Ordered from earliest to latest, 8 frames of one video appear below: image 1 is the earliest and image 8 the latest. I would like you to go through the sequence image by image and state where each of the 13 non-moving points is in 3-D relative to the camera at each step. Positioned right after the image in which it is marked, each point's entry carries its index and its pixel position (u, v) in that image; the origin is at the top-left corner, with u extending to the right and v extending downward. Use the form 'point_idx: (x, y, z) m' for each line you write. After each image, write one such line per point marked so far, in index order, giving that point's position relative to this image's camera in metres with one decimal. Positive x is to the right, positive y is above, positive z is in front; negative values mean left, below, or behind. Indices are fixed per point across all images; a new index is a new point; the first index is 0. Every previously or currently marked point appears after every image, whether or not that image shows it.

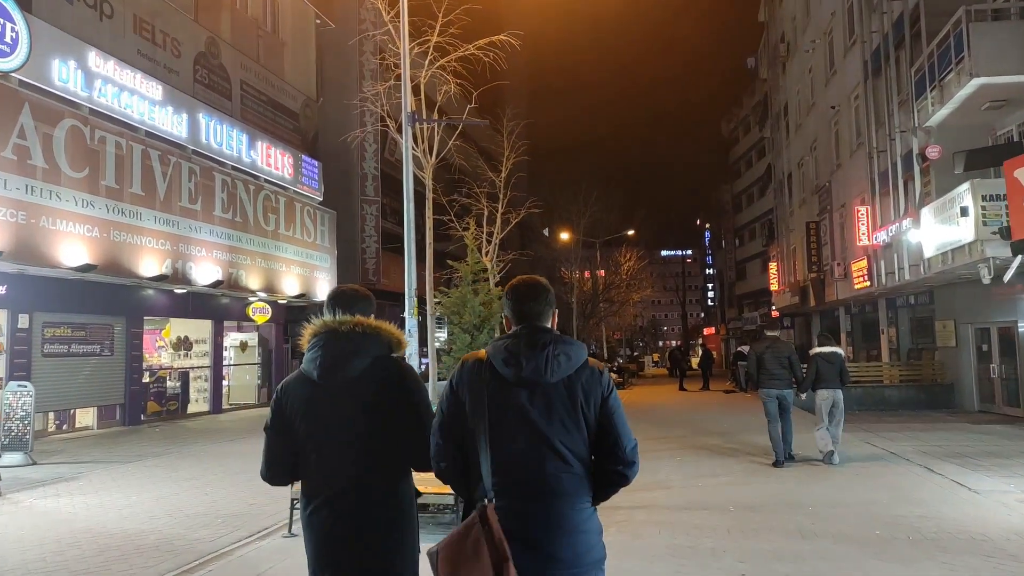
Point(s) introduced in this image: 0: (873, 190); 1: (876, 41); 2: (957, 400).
0: (+9.8, +2.7, +19.7) m
1: (+9.7, +6.6, +19.3) m
2: (+11.3, -2.9, +18.4) m
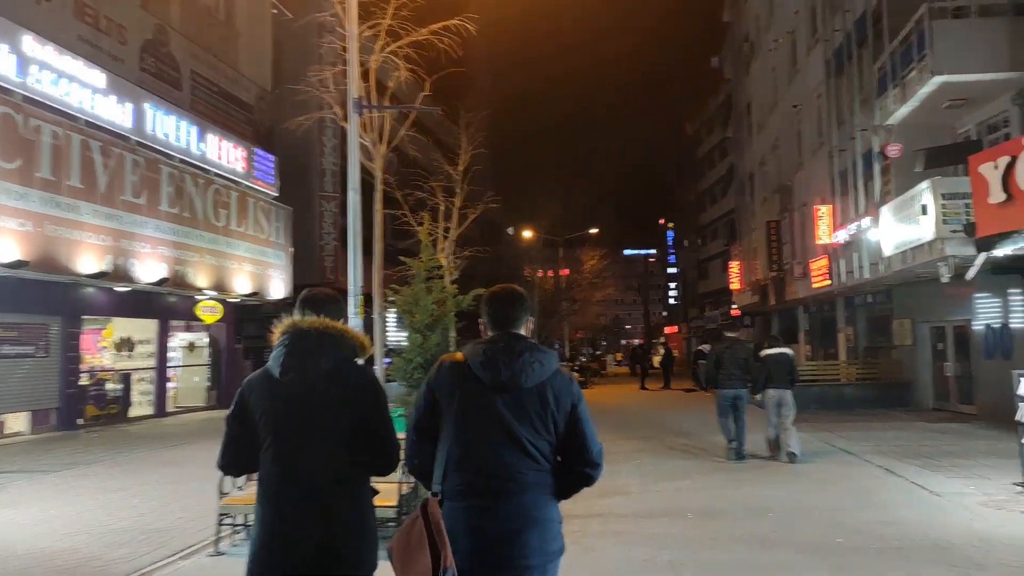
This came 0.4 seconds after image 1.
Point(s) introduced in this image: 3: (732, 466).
0: (+8.7, +2.7, +19.7) m
1: (+8.7, +6.6, +19.4) m
2: (+10.2, -2.8, +18.5) m
3: (+3.0, -2.4, +9.9) m
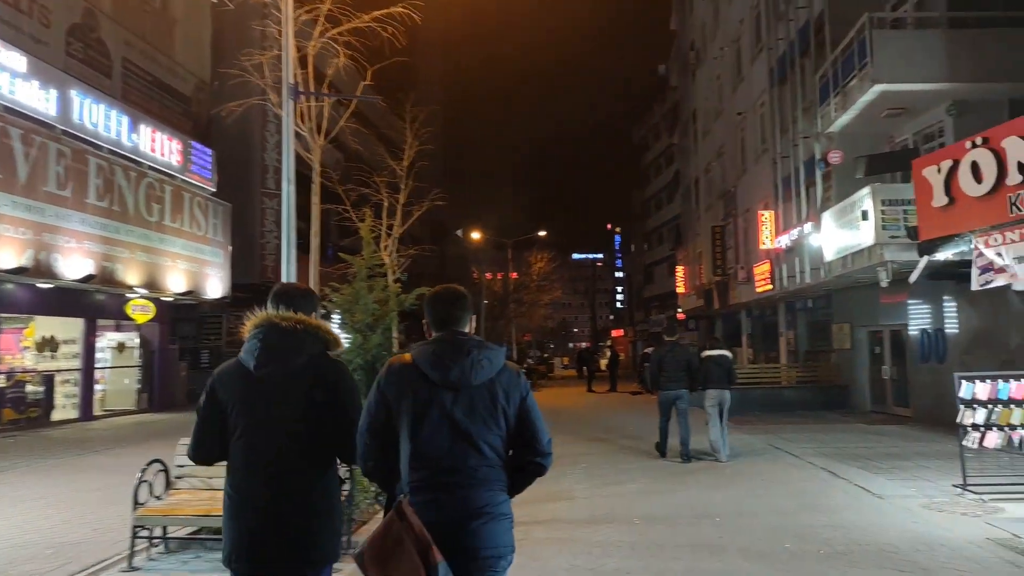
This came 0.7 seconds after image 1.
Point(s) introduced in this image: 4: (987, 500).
0: (+7.3, +2.6, +20.0) m
1: (+7.3, +6.5, +19.7) m
2: (+8.8, -3.0, +18.9) m
3: (+2.2, -2.4, +9.8) m
4: (+4.5, -2.0, +6.9) m
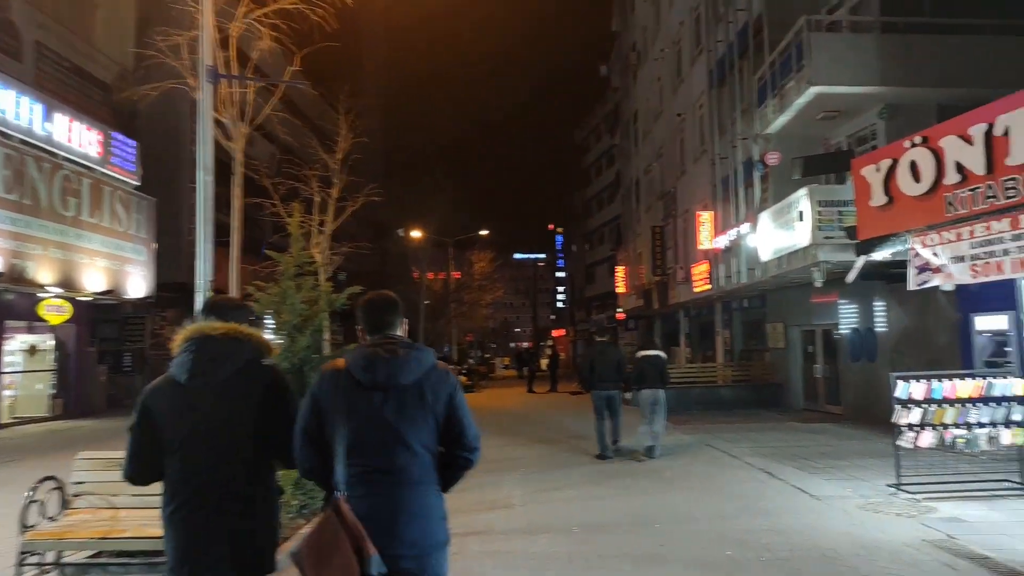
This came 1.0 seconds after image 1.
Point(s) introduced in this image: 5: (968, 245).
0: (+5.7, +2.6, +20.2) m
1: (+5.7, +6.5, +19.9) m
2: (+7.3, -3.0, +19.2) m
3: (+1.4, -2.4, +9.6) m
4: (+3.9, -2.0, +6.9) m
5: (+3.8, +0.4, +6.1) m
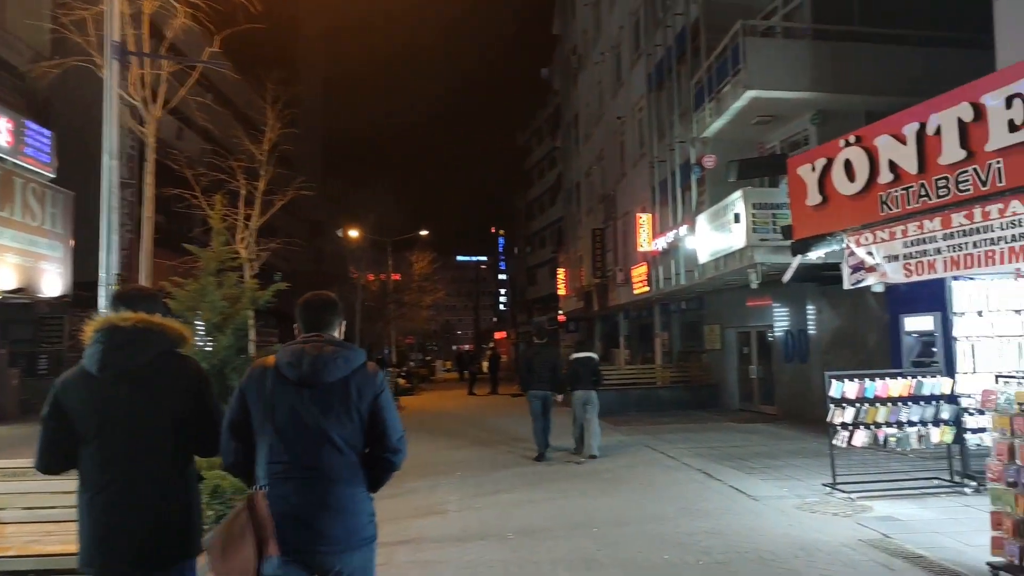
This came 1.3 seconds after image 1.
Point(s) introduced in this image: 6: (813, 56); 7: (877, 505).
0: (+4.0, +2.5, +20.3) m
1: (+4.1, +6.5, +20.0) m
2: (+5.6, -3.0, +19.5) m
3: (+0.6, -2.4, +9.4) m
4: (+3.3, -2.0, +6.9) m
5: (+3.3, +0.4, +6.1) m
6: (+5.6, +4.3, +13.6) m
7: (+3.4, -2.0, +6.7) m
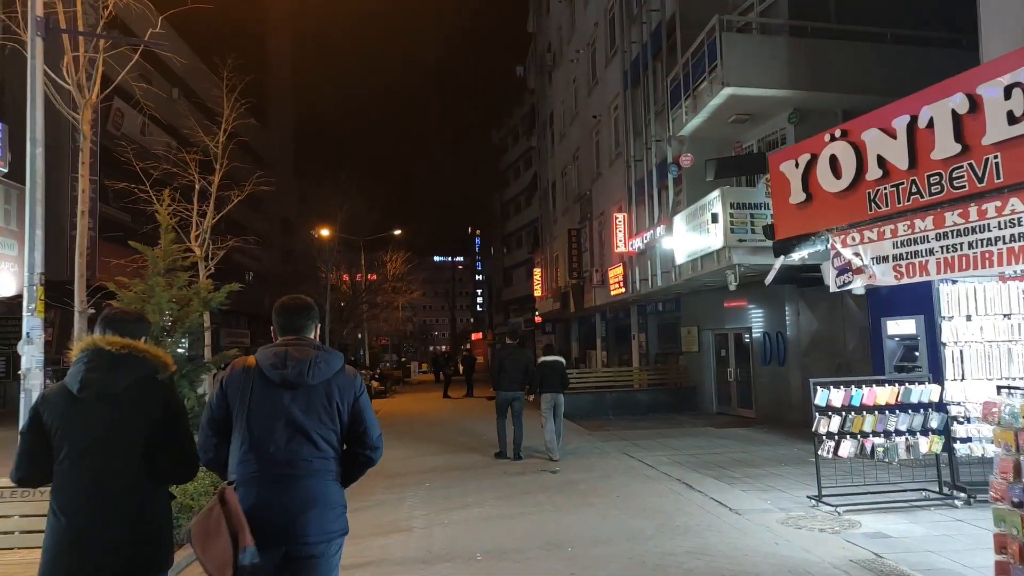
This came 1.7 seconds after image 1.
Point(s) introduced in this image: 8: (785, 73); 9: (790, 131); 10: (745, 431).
0: (+3.3, +2.5, +20.0) m
1: (+3.4, +6.4, +19.7) m
2: (+4.9, -3.1, +19.2) m
3: (+0.2, -2.4, +9.0) m
4: (+3.0, -2.0, +6.6) m
5: (+3.0, +0.3, +5.8) m
6: (+5.1, +4.3, +13.3) m
7: (+3.1, -2.0, +6.4) m
8: (+5.0, +3.9, +13.2) m
9: (+5.5, +3.1, +14.2) m
10: (+4.4, -2.7, +13.8) m
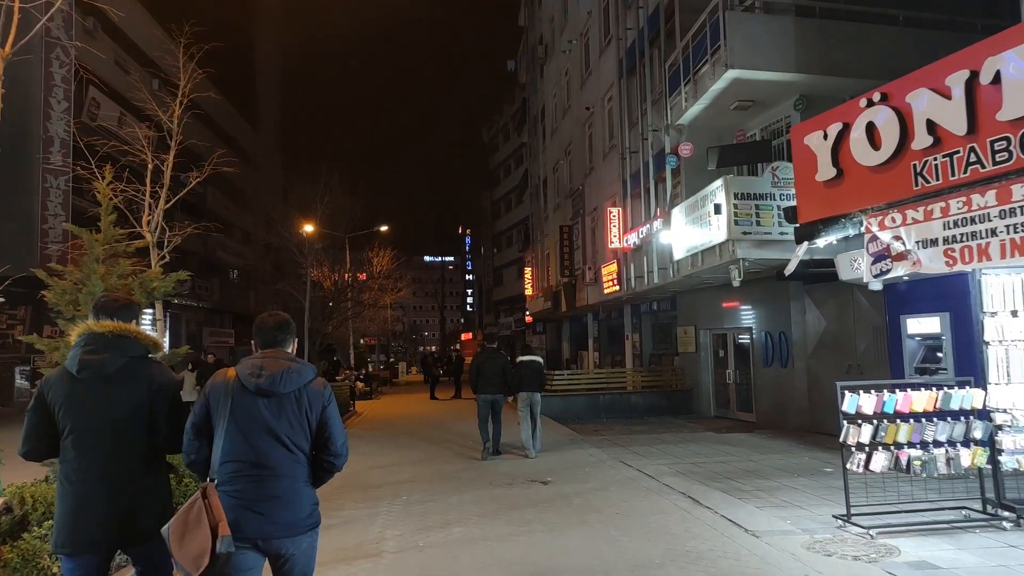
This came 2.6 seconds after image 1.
0: (+3.0, +2.6, +19.2) m
1: (+3.1, +6.5, +18.9) m
2: (+4.7, -3.0, +18.4) m
3: (0.0, -2.3, +8.1) m
4: (+2.9, -2.0, +5.7) m
5: (+2.9, +0.4, +4.9) m
6: (+5.0, +4.4, +12.5) m
7: (+3.0, -2.0, +5.5) m
8: (+4.8, +4.0, +12.4) m
9: (+5.3, +3.1, +13.4) m
10: (+4.2, -2.7, +12.9) m
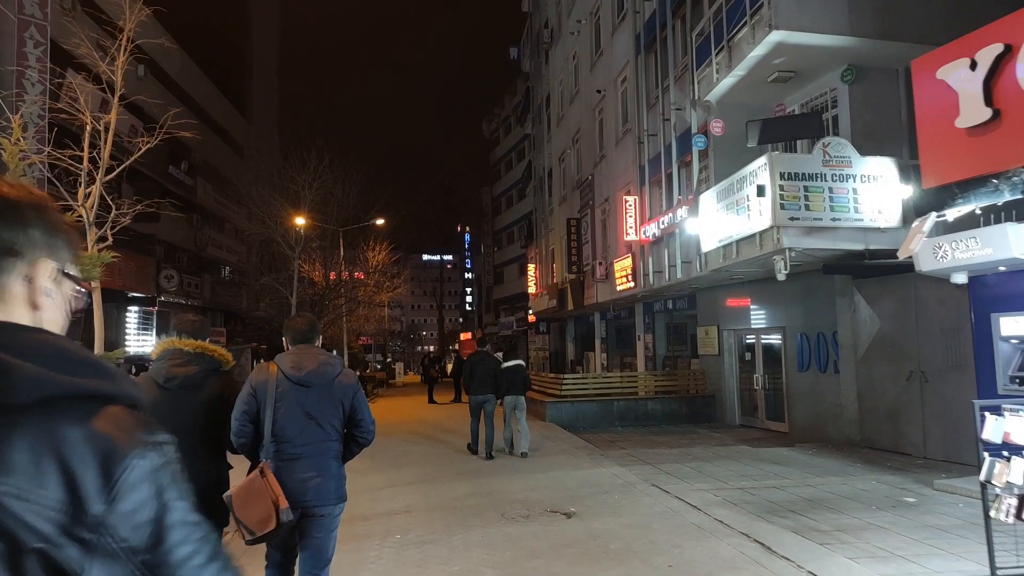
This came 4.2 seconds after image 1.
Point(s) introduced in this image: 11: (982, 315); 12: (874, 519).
0: (+3.2, +2.7, +17.6) m
1: (+3.3, +6.6, +17.3) m
2: (+4.8, -2.9, +16.8) m
3: (+0.2, -2.2, +6.5) m
4: (+3.1, -1.9, +4.2) m
5: (+3.1, +0.5, +3.4) m
6: (+5.1, +4.5, +10.9) m
7: (+3.2, -1.9, +4.0) m
8: (+5.0, +4.1, +10.8) m
9: (+5.4, +3.2, +11.8) m
10: (+4.4, -2.6, +11.4) m
11: (+5.4, -0.3, +8.4) m
12: (+3.4, -2.2, +6.8) m
